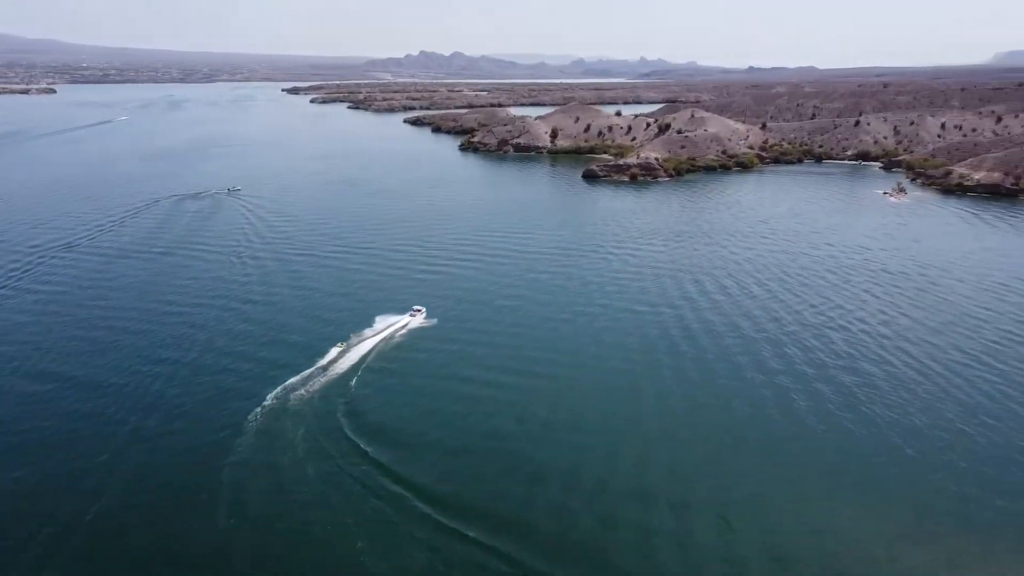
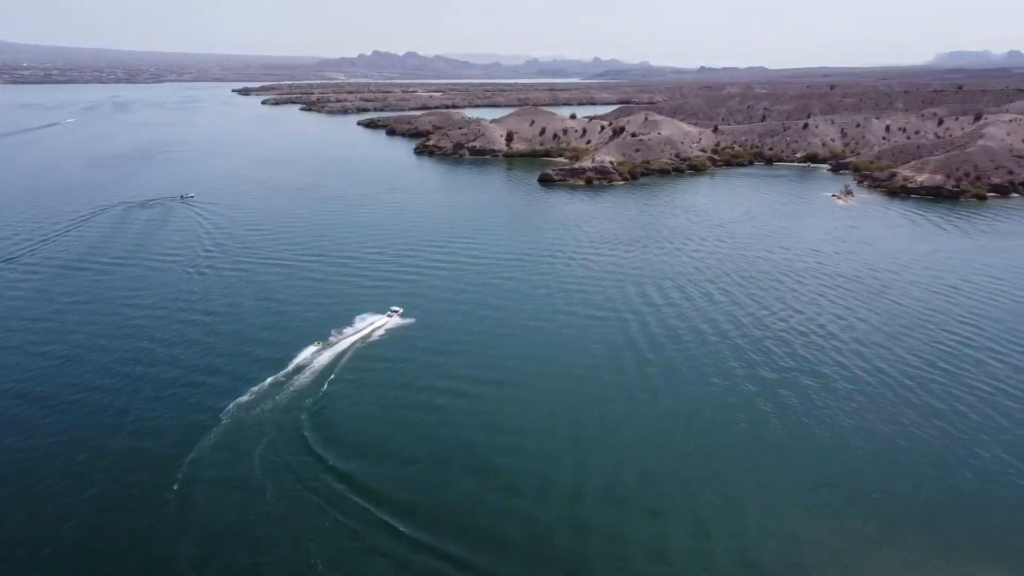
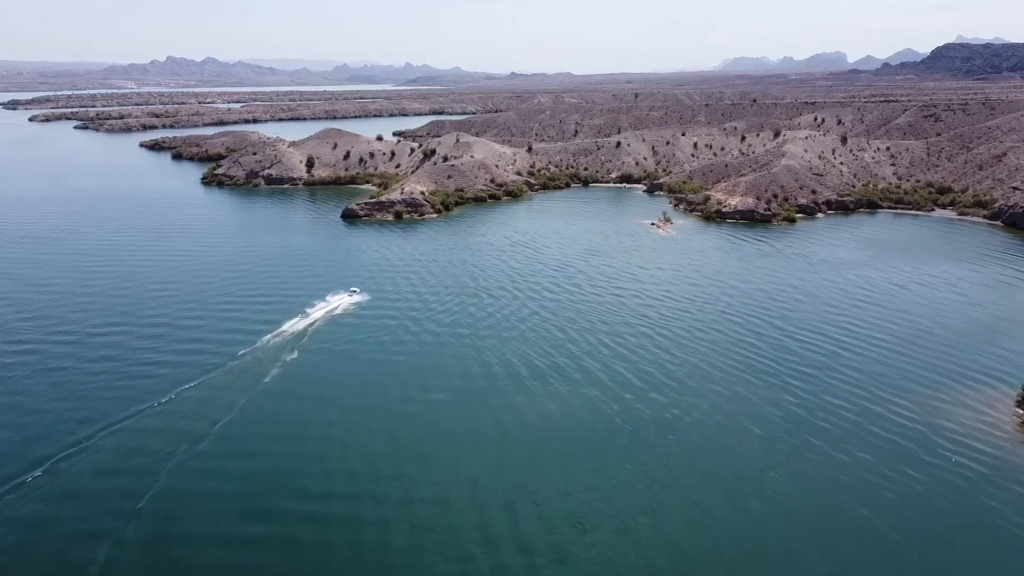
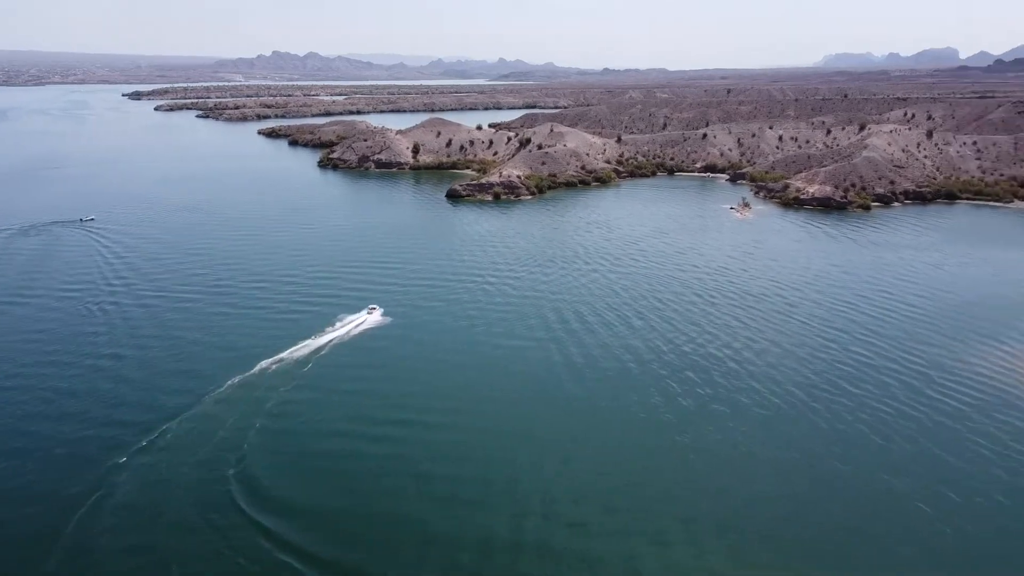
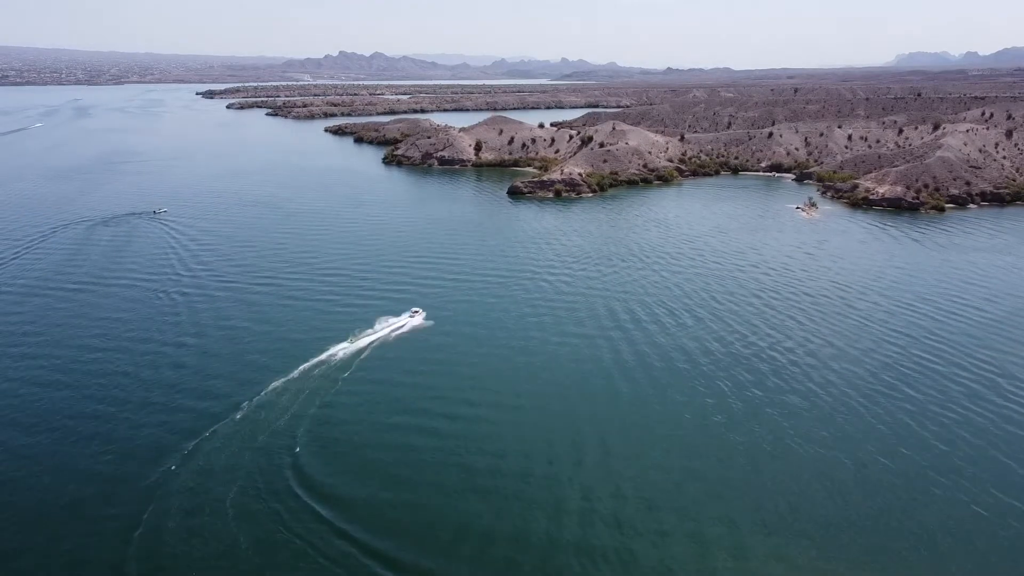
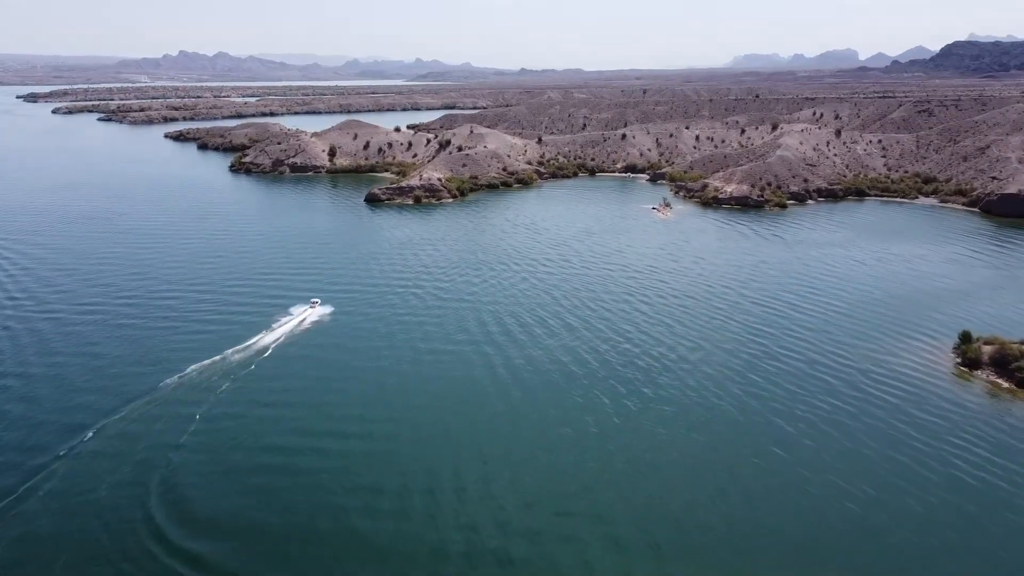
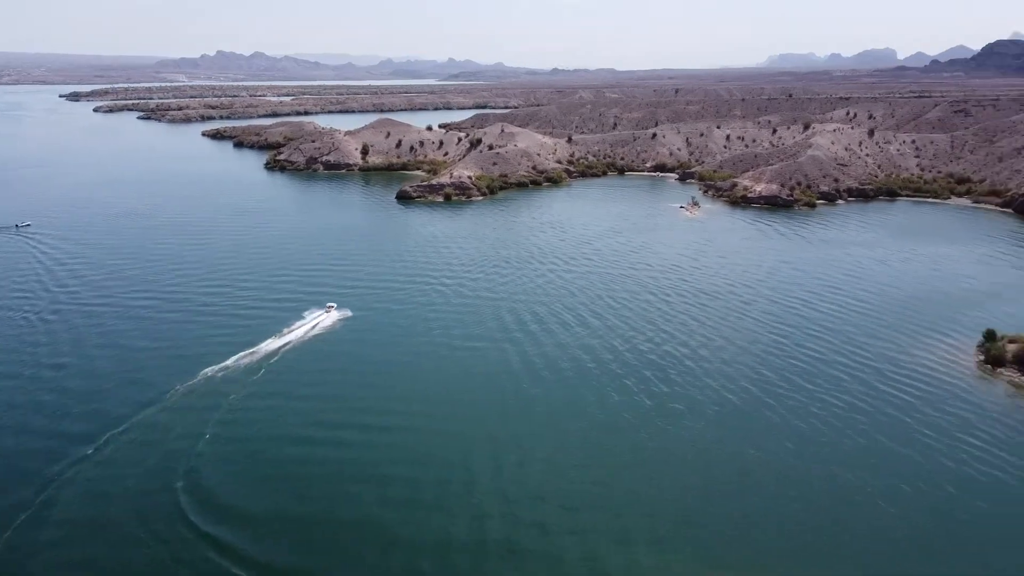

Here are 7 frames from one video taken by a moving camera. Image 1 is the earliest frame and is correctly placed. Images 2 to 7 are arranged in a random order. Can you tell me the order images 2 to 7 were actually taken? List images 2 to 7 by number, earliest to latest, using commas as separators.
2, 5, 4, 7, 6, 3
